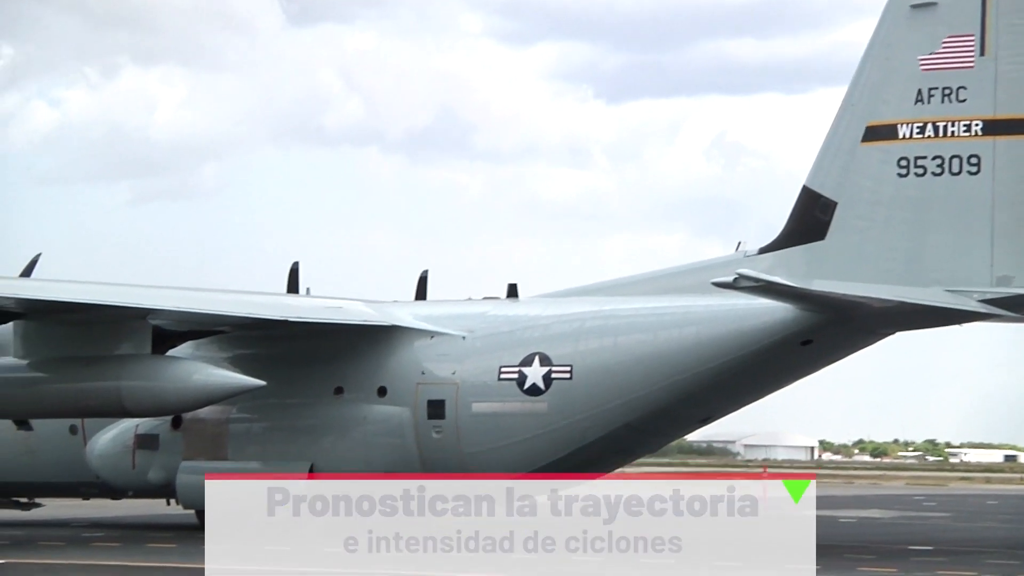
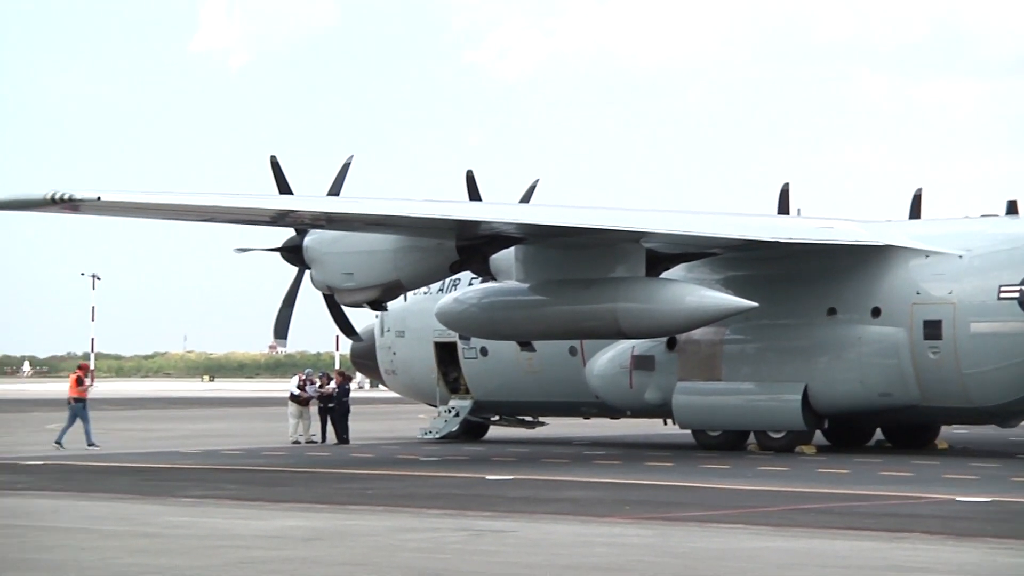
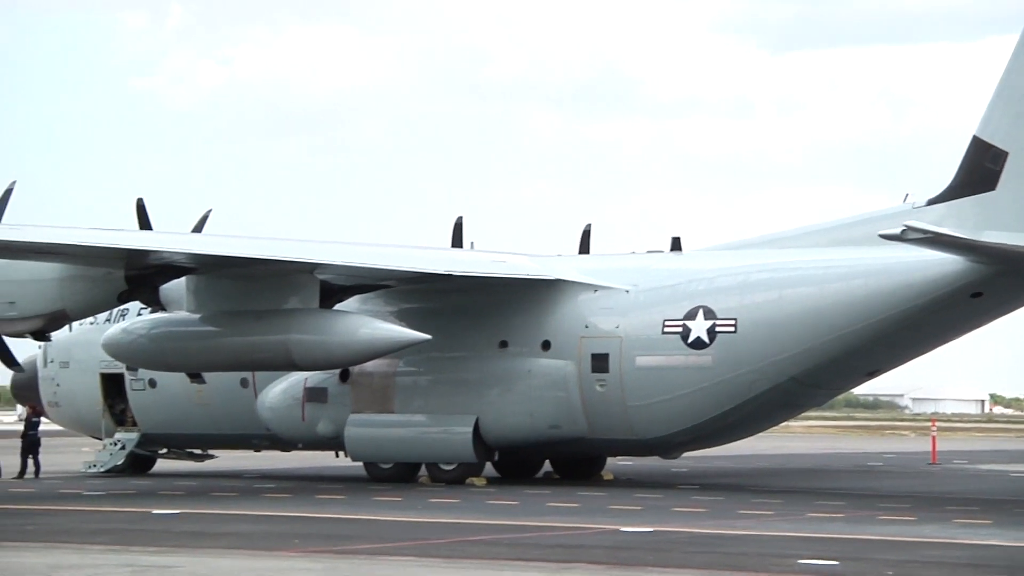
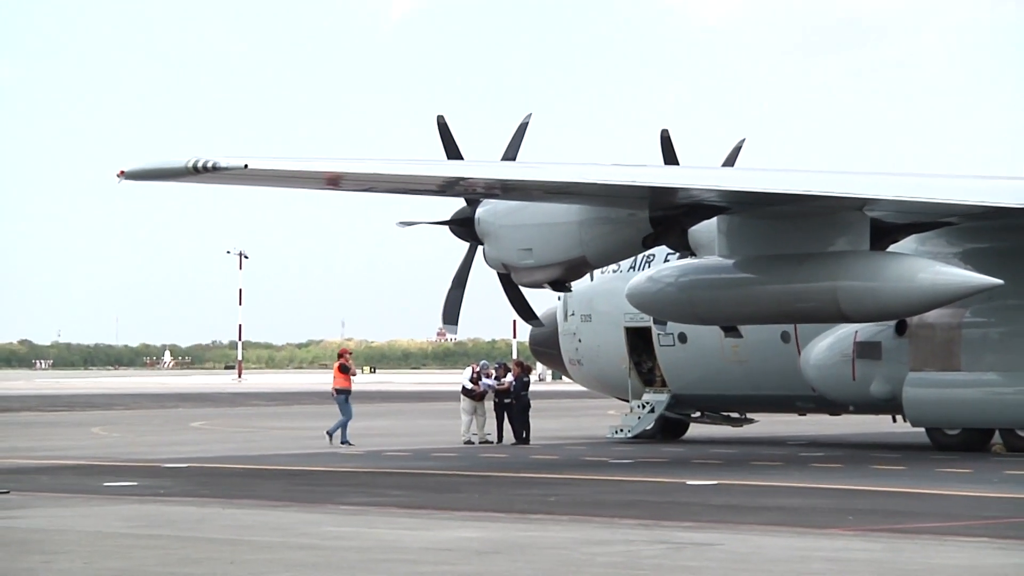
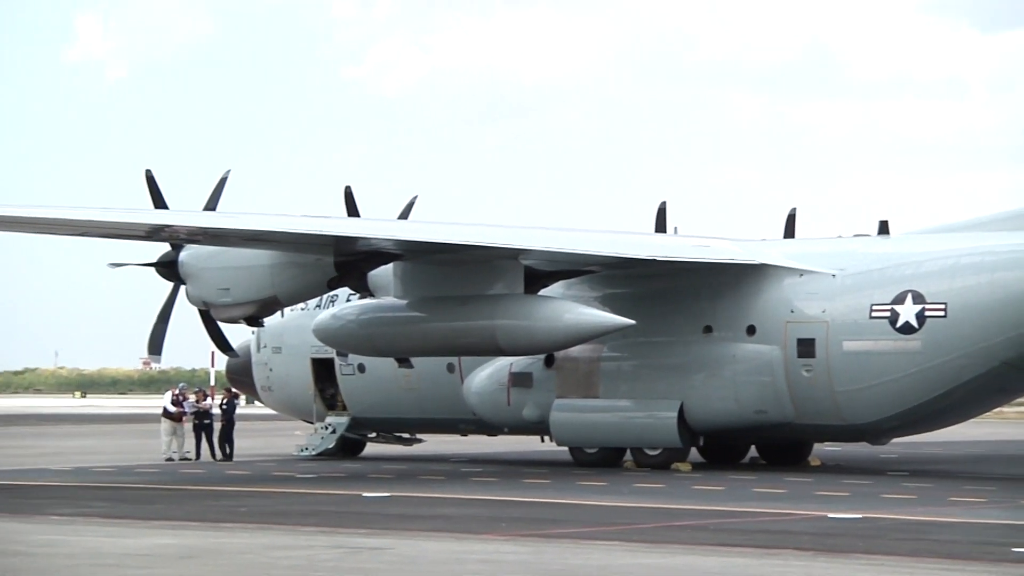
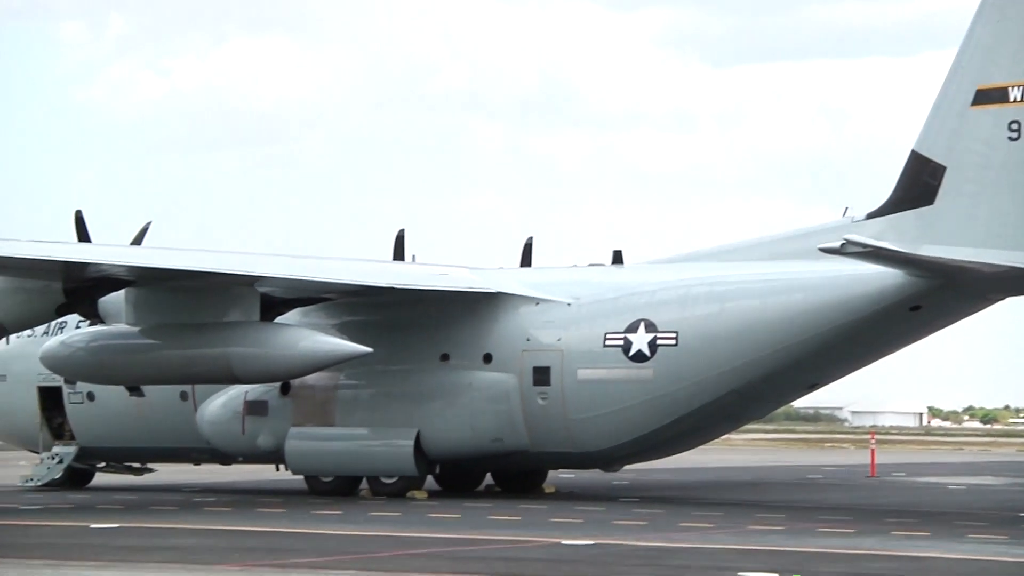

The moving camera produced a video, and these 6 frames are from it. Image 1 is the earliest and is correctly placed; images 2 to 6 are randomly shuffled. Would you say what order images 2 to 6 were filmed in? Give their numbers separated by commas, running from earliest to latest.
6, 3, 5, 2, 4
